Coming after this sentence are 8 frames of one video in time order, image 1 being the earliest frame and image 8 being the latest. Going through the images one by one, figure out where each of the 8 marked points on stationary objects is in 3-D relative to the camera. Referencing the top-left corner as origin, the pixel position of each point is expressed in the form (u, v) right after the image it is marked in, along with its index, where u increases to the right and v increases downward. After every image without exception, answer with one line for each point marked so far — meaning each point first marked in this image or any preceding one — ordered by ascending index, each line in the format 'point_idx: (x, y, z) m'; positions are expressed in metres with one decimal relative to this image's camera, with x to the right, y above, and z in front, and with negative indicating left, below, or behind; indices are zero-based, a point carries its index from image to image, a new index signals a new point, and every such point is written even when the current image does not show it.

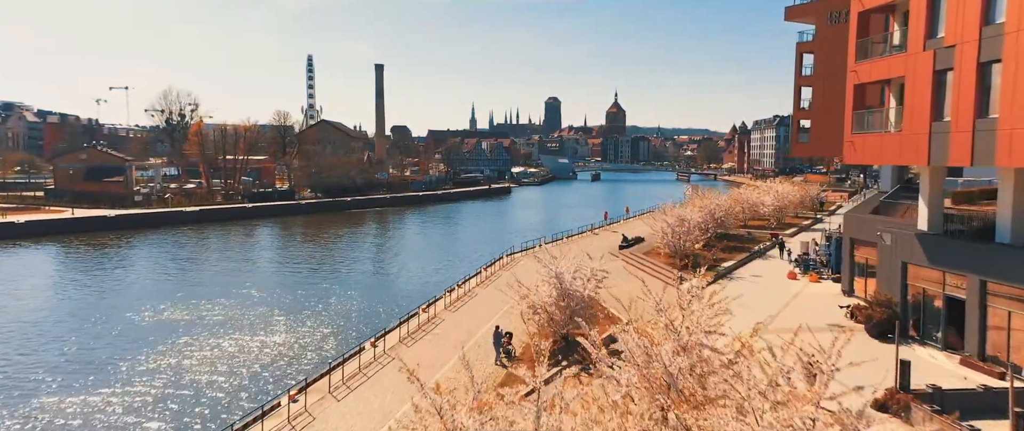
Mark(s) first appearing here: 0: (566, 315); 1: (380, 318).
0: (+1.1, -2.0, +11.9) m
1: (-4.4, -3.4, +19.7) m
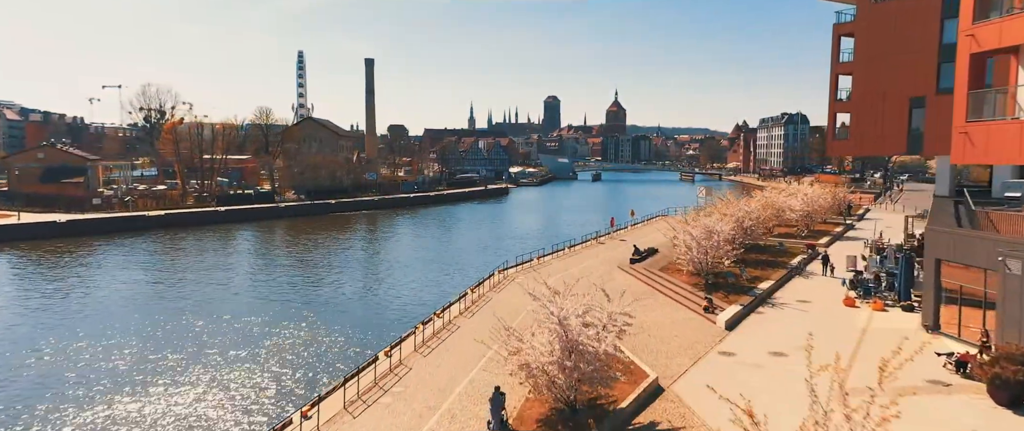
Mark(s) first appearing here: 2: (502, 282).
0: (+0.9, -2.3, +8.3) m
1: (-4.6, -3.7, +16.1) m
2: (-0.3, -2.1, +19.1) m
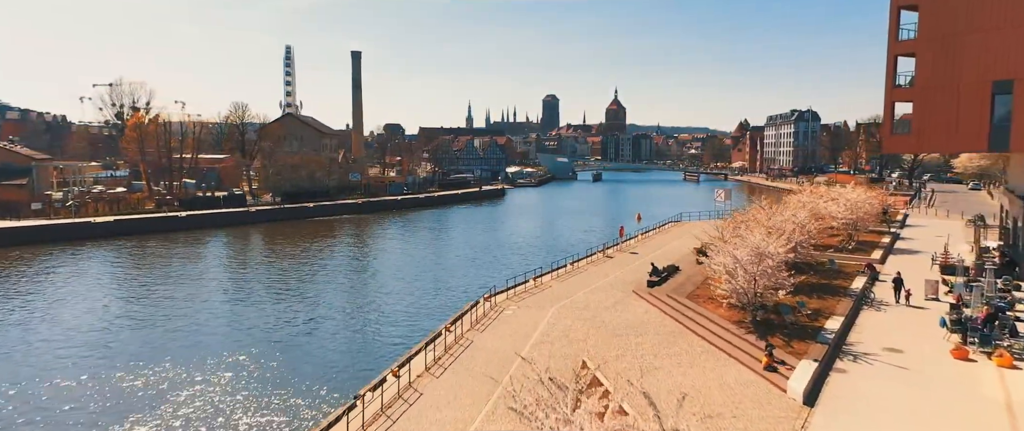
0: (+0.6, -2.7, +4.3) m
1: (-4.9, -4.1, +12.1) m
2: (-0.6, -2.5, +15.1) m
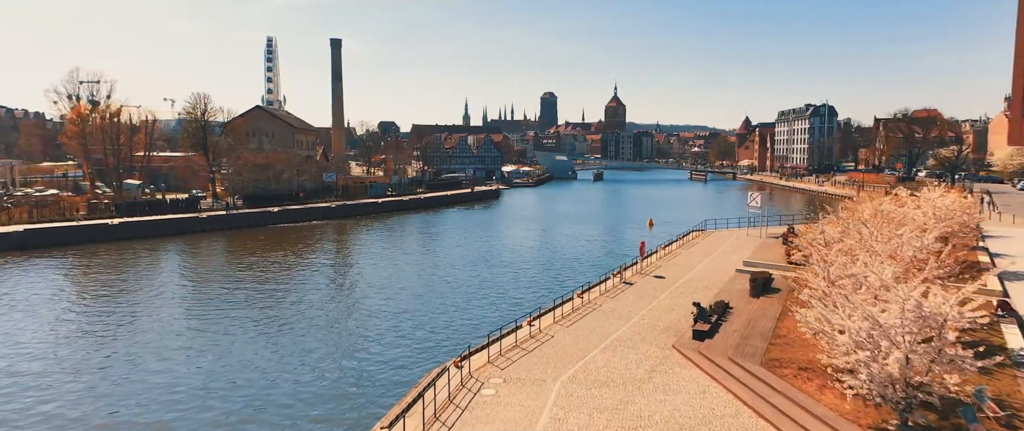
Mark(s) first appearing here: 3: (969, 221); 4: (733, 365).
0: (+0.3, -3.1, -1.1) m
1: (-5.2, -4.5, +6.6) m
2: (-0.9, -2.9, +9.6) m
3: (+14.3, -0.2, +18.8) m
4: (+3.8, -2.5, +10.4) m
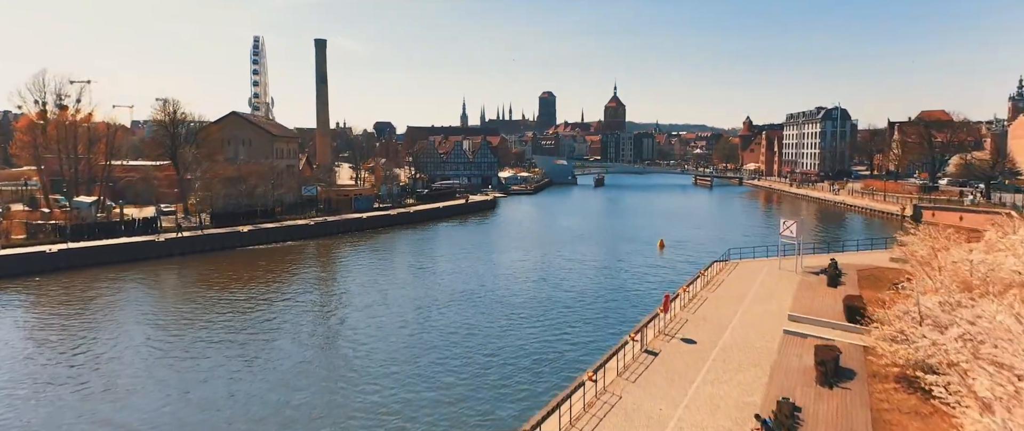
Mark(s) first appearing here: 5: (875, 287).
0: (+0.2, -4.3, -4.8) m
1: (-5.3, -5.7, +3.0) m
2: (-1.0, -4.1, +5.9) m
3: (+14.1, -1.3, +15.1) m
4: (+3.7, -3.7, +6.8) m
5: (+11.5, -2.3, +18.7) m
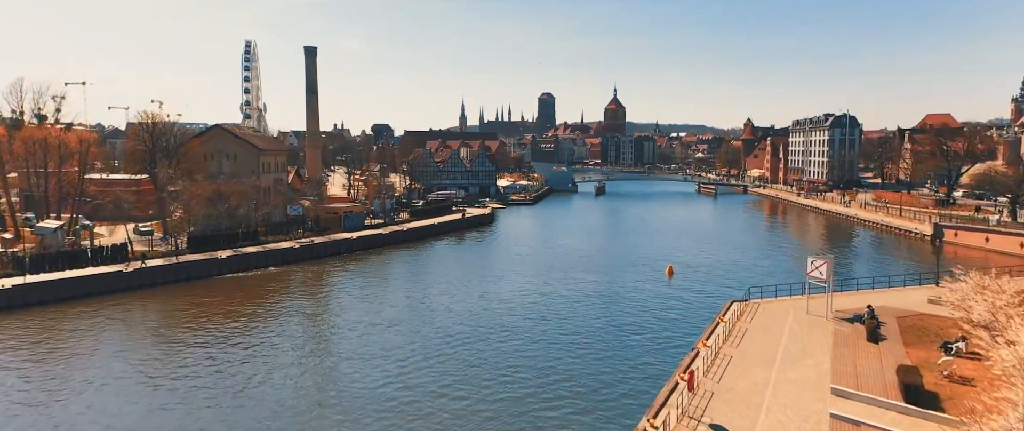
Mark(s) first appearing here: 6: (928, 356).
0: (+0.2, -5.7, -7.1) m
1: (-5.4, -7.1, +0.7) m
2: (-1.1, -5.4, +3.6) m
3: (+14.0, -2.7, +12.8) m
4: (+3.6, -5.1, +4.5) m
5: (+11.4, -3.7, +16.4) m
6: (+11.1, -3.7, +15.7) m
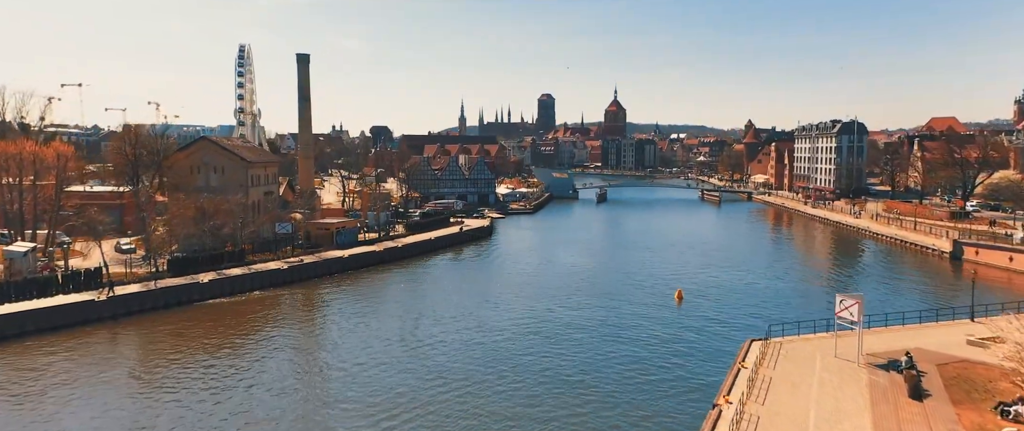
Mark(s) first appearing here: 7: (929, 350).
0: (+0.2, -6.7, -8.9) m
1: (-5.4, -8.1, -1.2) m
2: (-1.1, -6.5, +1.8) m
3: (+14.0, -3.8, +11.0) m
4: (+3.6, -6.1, +2.6) m
5: (+11.4, -4.7, +14.6) m
6: (+11.1, -4.8, +13.9) m
7: (+13.3, -4.3, +18.8) m
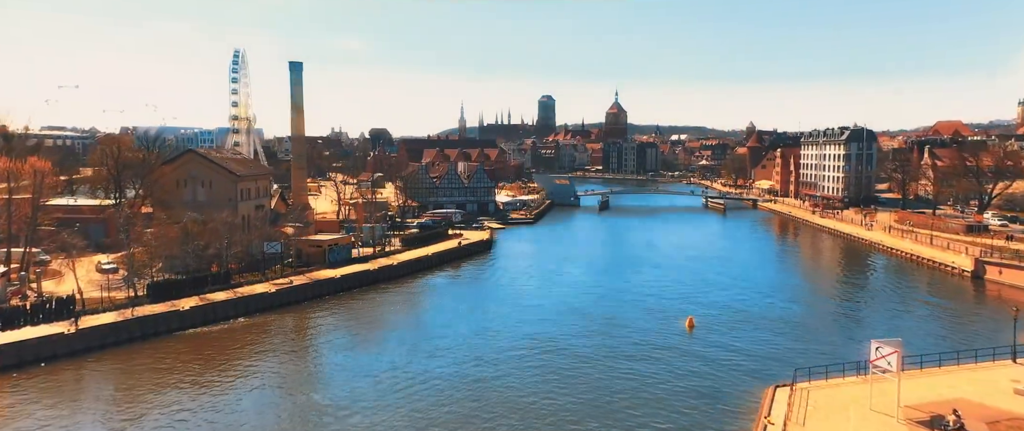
0: (+0.2, -7.8, -10.7) m
1: (-5.3, -9.2, -3.0) m
2: (-1.0, -7.6, 0.0) m
3: (+14.1, -4.8, +9.2) m
4: (+3.7, -7.2, +0.8) m
5: (+11.5, -5.8, +12.8) m
6: (+11.1, -5.9, +12.1) m
7: (+13.3, -5.4, +17.0) m
